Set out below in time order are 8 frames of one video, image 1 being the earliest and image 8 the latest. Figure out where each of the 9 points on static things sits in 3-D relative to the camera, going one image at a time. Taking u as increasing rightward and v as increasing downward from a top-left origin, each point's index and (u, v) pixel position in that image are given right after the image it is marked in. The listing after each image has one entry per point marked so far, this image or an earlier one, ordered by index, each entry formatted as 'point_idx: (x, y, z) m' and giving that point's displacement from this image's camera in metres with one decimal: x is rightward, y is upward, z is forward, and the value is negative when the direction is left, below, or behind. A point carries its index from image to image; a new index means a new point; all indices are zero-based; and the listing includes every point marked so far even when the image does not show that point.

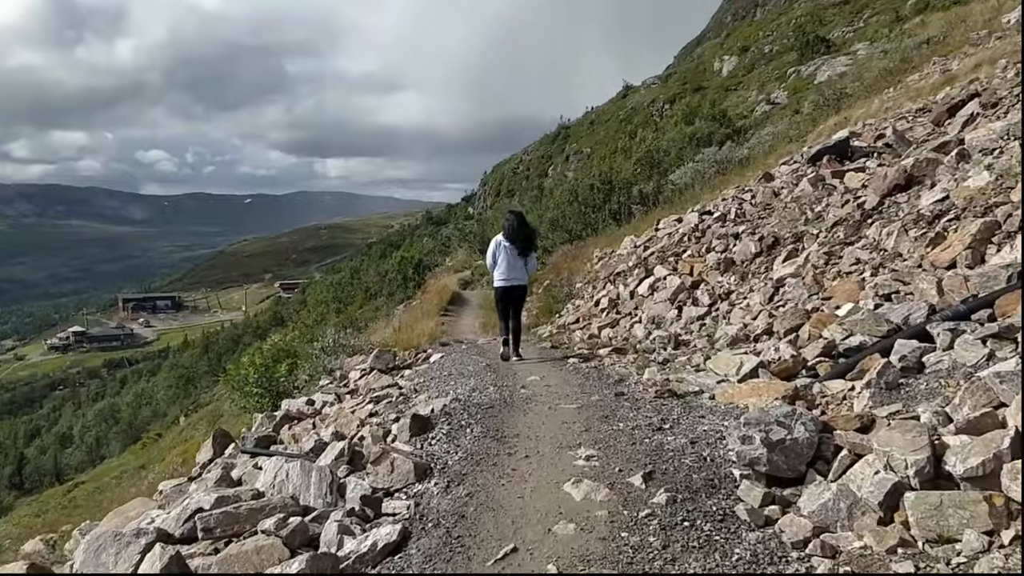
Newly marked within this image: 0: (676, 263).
0: (+2.8, +0.4, +13.9) m
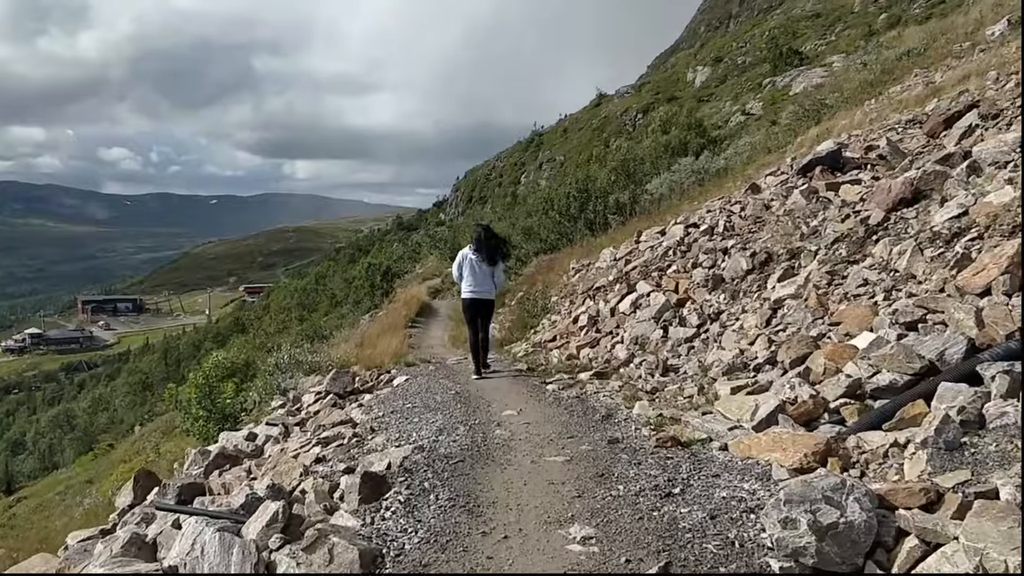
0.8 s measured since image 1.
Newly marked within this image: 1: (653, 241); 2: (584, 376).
0: (+2.4, +0.1, +13.0) m
1: (+2.6, +0.9, +15.1) m
2: (+0.9, -1.1, +10.3) m
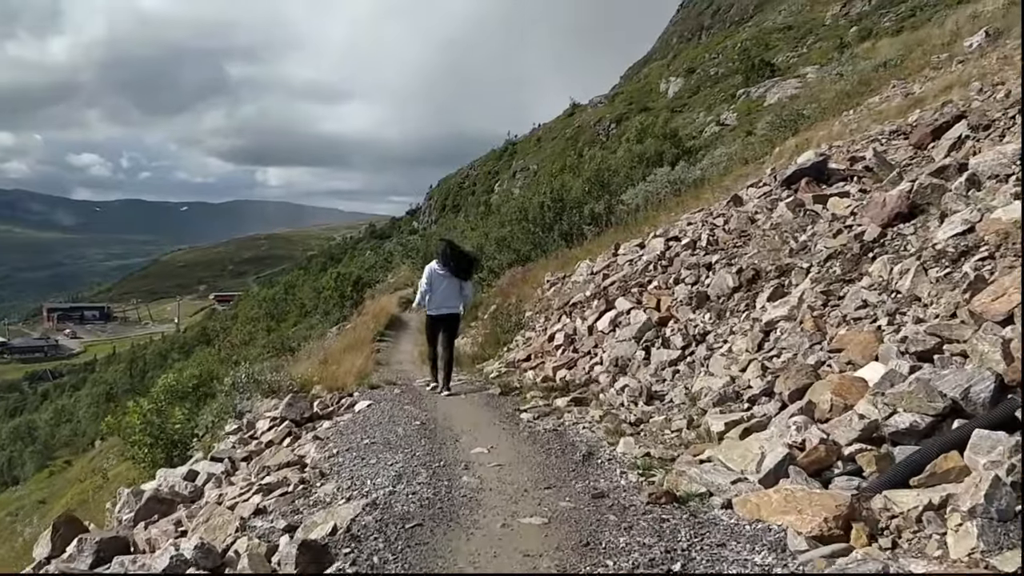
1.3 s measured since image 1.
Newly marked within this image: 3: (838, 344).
0: (+2.0, -0.1, +12.3) m
1: (+2.1, +0.6, +14.4) m
2: (+0.6, -1.3, +9.5) m
3: (+3.0, -0.5, +7.4) m
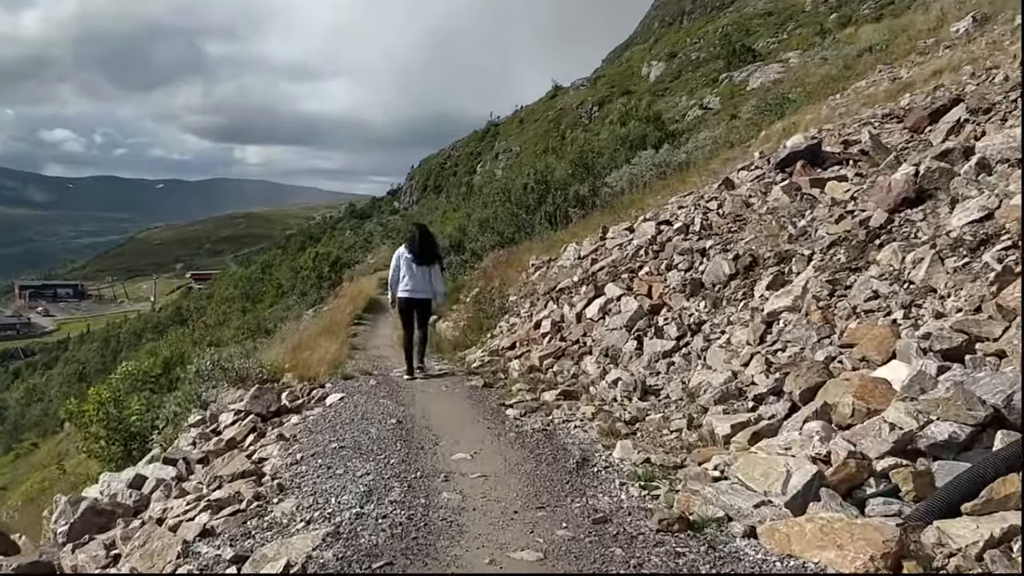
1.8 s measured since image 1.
0: (+1.7, +0.1, +11.7) m
1: (+1.8, +0.8, +13.8) m
2: (+0.4, -1.2, +8.9) m
3: (+2.9, -0.4, +6.9) m
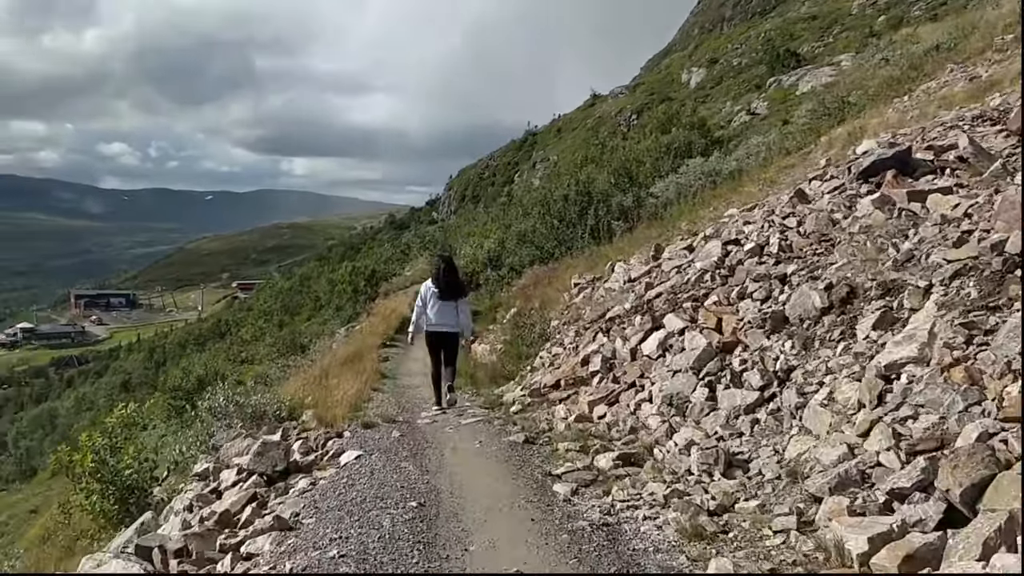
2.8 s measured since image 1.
0: (+2.3, -0.3, +10.0) m
1: (+2.5, +0.4, +12.1) m
2: (+0.8, -1.5, +7.3) m
3: (+3.2, -0.8, +5.1) m
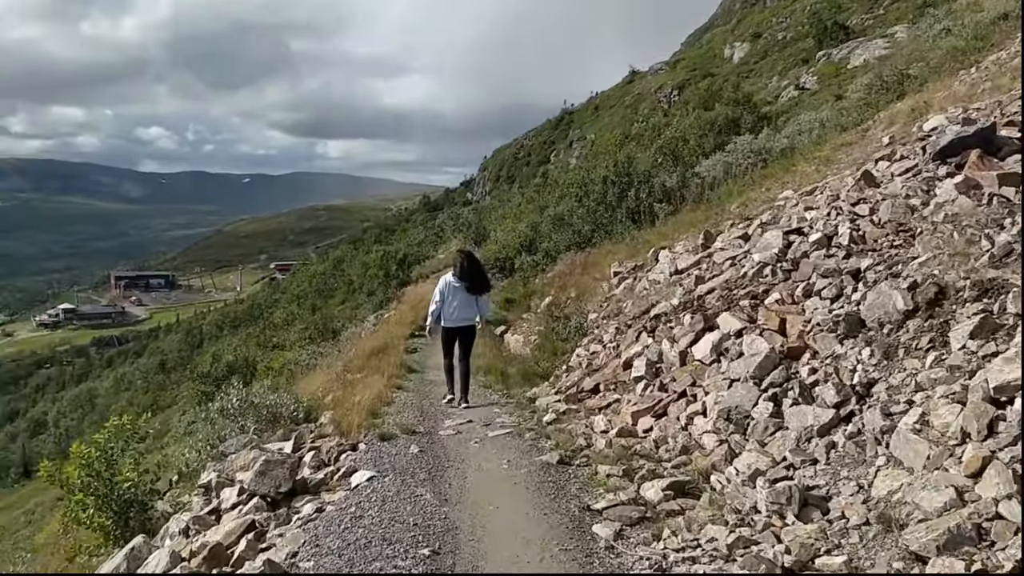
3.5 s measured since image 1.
0: (+2.7, -0.3, +8.9) m
1: (+3.0, +0.5, +11.0) m
2: (+1.1, -1.6, +6.3) m
3: (+3.4, -0.8, +4.0) m
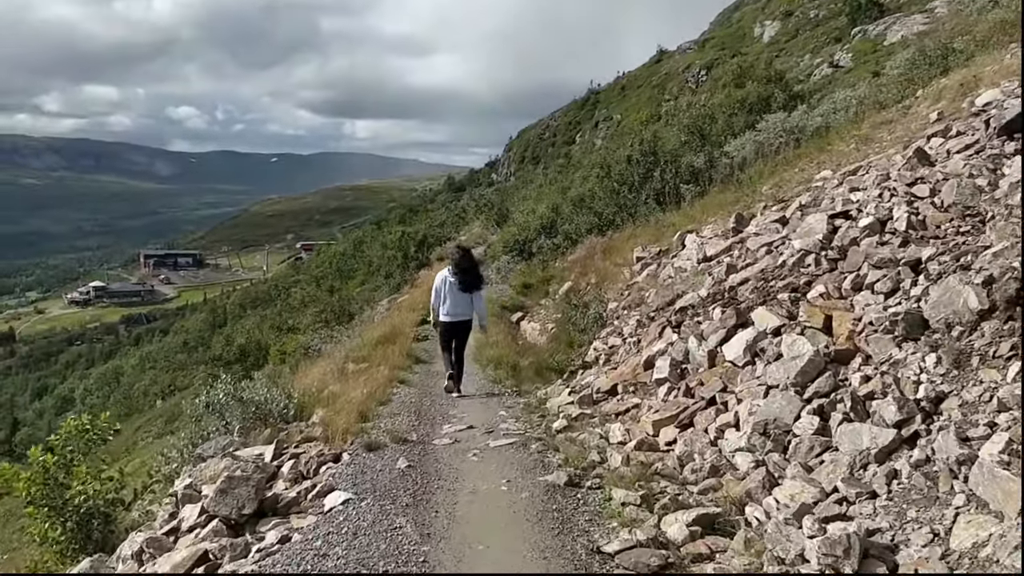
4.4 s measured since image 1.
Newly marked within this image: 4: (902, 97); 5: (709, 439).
0: (+2.7, -0.2, +7.8) m
1: (+3.1, +0.6, +9.9) m
2: (+1.1, -1.5, +5.3) m
3: (+3.3, -0.9, +2.9) m
4: (+9.7, +4.7, +20.0) m
5: (+1.7, -1.2, +6.8) m
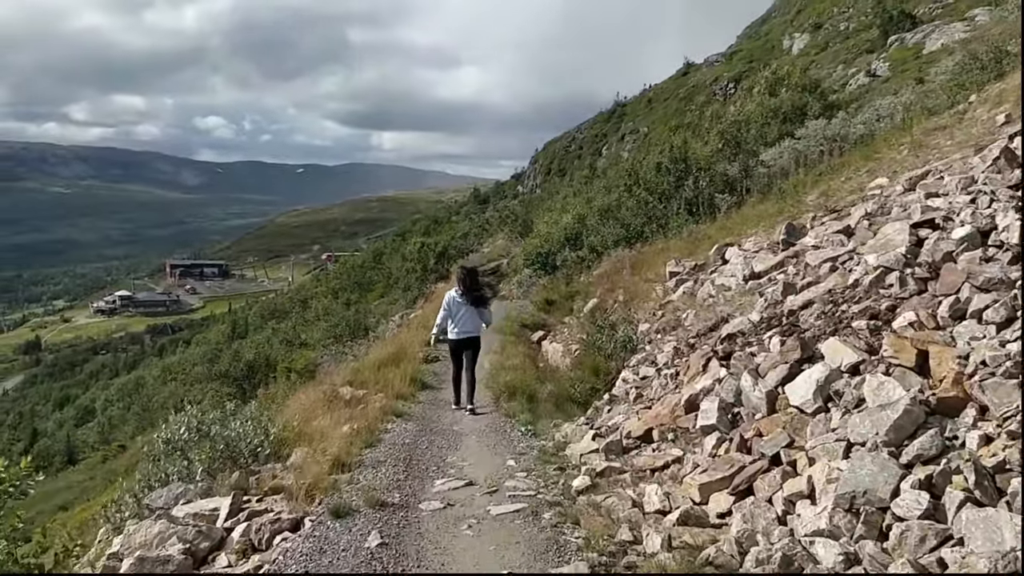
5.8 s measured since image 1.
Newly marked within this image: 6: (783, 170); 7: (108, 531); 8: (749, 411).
0: (+2.8, -0.4, +6.2) m
1: (+3.3, +0.4, +8.2) m
2: (+1.1, -1.7, +3.7) m
3: (+3.2, -1.0, +1.3) m
4: (+10.2, +4.3, +18.3) m
5: (+1.7, -1.4, +5.2) m
6: (+6.6, +2.9, +19.4) m
7: (-3.8, -2.3, +7.7) m
8: (+1.9, -1.0, +6.5) m
